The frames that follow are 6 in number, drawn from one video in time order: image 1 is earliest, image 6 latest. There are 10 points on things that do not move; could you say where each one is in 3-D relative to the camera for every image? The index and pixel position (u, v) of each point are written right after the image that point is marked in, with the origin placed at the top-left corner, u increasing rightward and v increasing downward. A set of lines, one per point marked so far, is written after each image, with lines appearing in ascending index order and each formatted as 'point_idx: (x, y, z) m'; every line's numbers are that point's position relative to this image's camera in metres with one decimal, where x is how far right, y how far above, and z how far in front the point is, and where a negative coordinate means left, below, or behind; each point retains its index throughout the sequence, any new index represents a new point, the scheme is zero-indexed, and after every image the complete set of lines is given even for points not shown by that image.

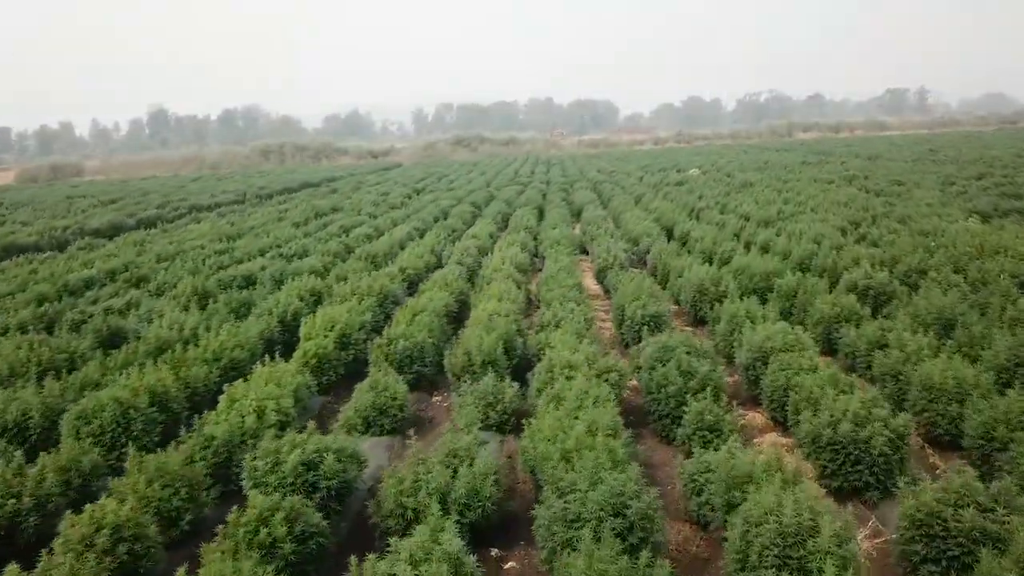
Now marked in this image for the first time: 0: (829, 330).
0: (+3.0, -0.4, +7.7) m
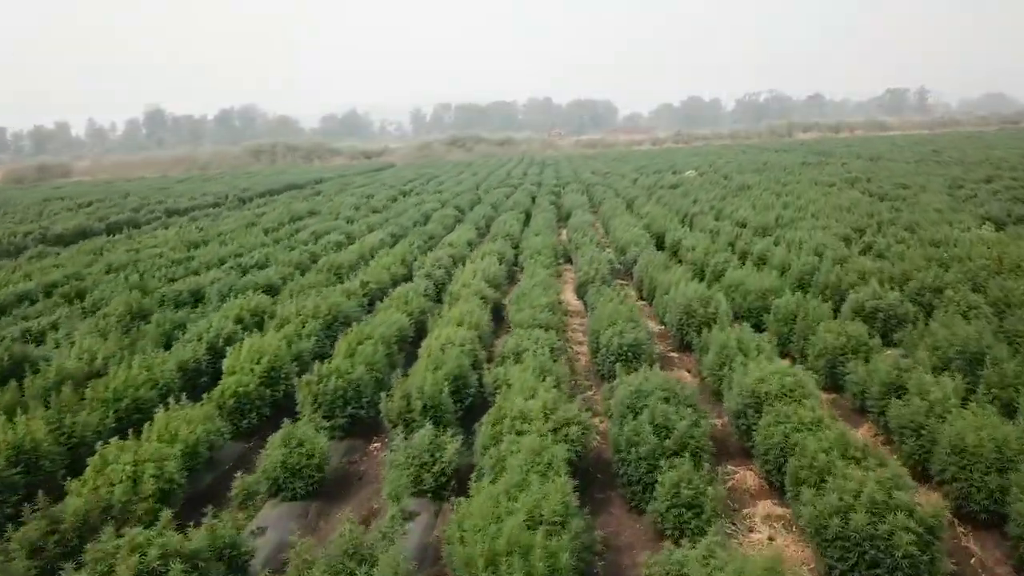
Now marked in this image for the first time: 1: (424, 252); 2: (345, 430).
0: (+2.7, -0.6, +6.6) m
1: (-1.6, +0.6, +14.1) m
2: (-1.3, -1.1, +6.2) m
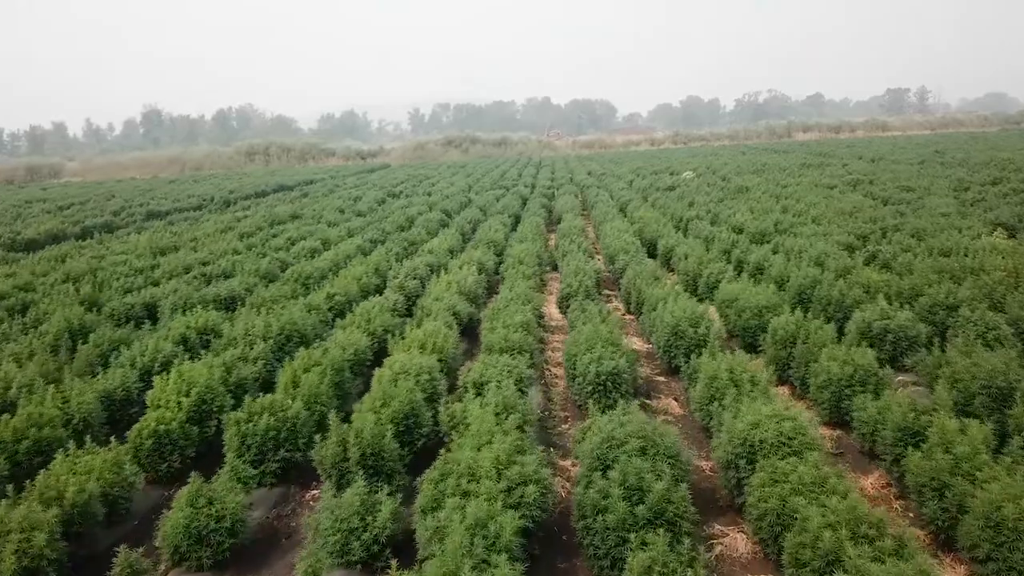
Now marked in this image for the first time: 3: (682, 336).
0: (+2.4, -0.8, +5.9) m
1: (-1.8, +0.5, +13.3) m
2: (-1.6, -1.3, +5.4) m
3: (+1.6, -0.4, +7.5) m
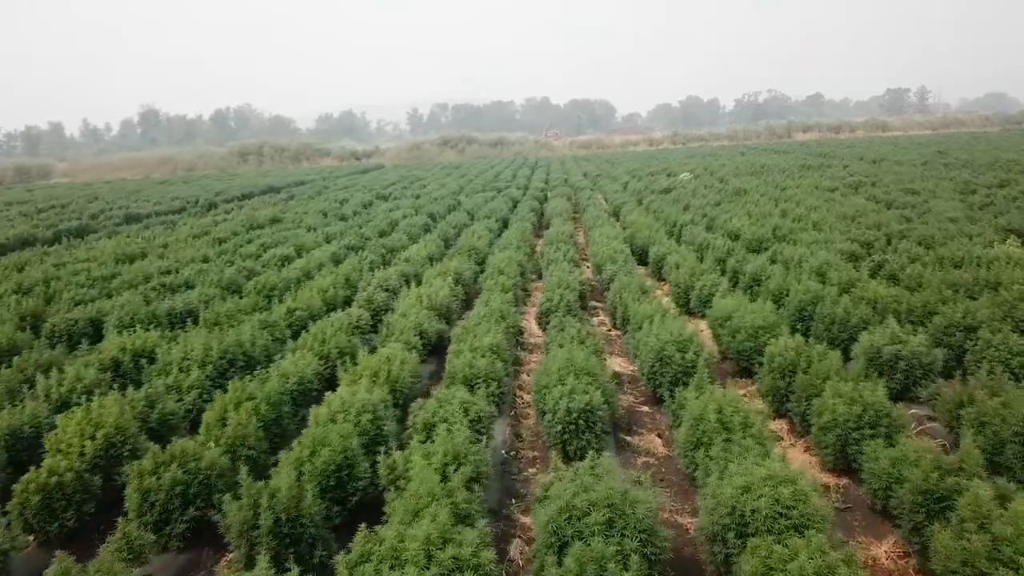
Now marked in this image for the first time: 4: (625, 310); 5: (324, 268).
0: (+2.1, -0.9, +5.1) m
1: (-2.1, +0.3, +12.5) m
2: (-1.8, -1.4, +4.6) m
3: (+1.3, -0.6, +6.7) m
4: (+1.3, -0.3, +9.3) m
5: (-2.9, +0.3, +12.5) m
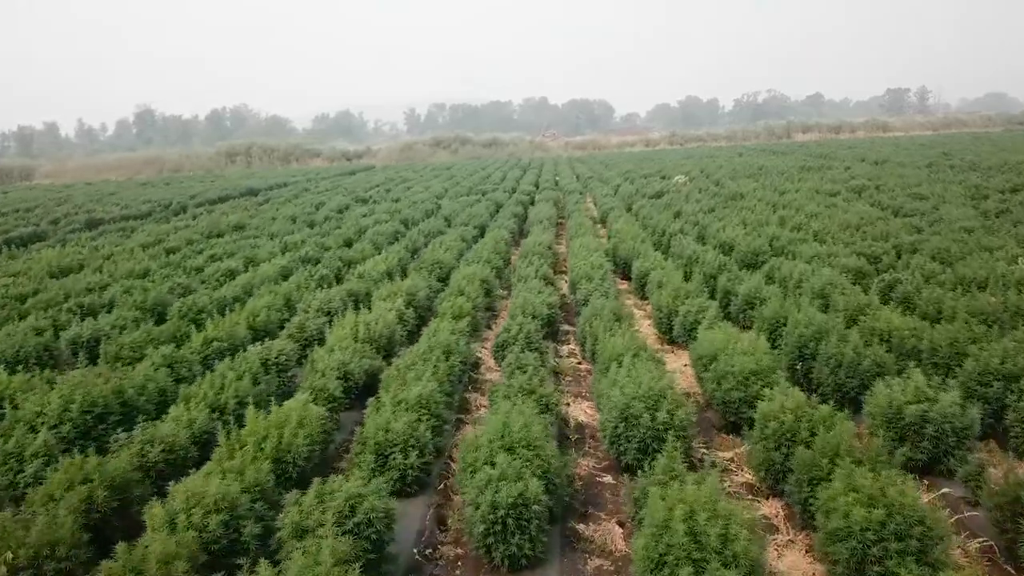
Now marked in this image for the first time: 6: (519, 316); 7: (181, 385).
0: (+1.6, -1.2, +3.7) m
1: (-2.6, 0.0, +11.2) m
2: (-2.3, -1.7, +3.2) m
3: (+0.8, -0.9, +5.3) m
4: (+0.8, -0.5, +8.0) m
5: (-3.4, 0.0, +11.1) m
6: (+0.1, -0.3, +8.7) m
7: (-2.9, -0.8, +6.9) m
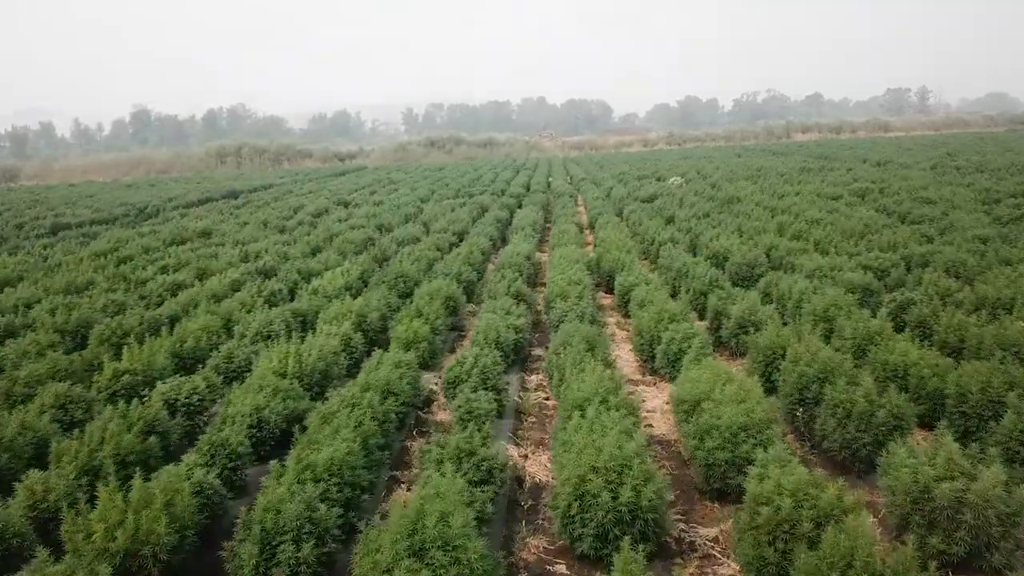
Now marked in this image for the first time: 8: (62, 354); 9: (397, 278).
0: (+1.2, -1.4, +2.6) m
1: (-3.0, -0.2, +10.1) m
2: (-2.7, -1.9, +2.1) m
3: (+0.4, -1.1, +4.2) m
4: (+0.4, -0.8, +6.9) m
5: (-3.8, -0.2, +10.0) m
6: (-0.3, -0.5, +7.6) m
7: (-3.3, -1.1, +5.8) m
8: (-4.4, -0.7, +7.8) m
9: (-1.6, +0.2, +11.1) m
